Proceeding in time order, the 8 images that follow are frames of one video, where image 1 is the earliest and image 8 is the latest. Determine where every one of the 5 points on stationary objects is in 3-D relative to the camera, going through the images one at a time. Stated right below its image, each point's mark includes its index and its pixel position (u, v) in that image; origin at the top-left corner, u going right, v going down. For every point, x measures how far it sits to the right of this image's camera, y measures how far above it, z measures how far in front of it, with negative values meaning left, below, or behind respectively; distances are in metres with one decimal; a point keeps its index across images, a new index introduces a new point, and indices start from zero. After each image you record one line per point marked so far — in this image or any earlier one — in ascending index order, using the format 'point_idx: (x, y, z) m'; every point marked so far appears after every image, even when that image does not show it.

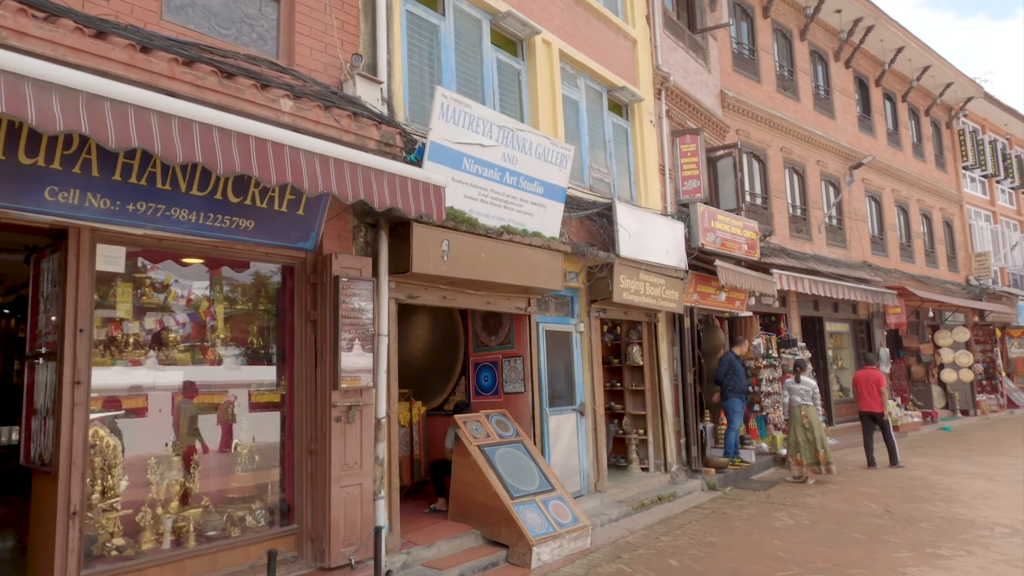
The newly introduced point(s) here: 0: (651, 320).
0: (+2.0, -0.5, +9.6) m
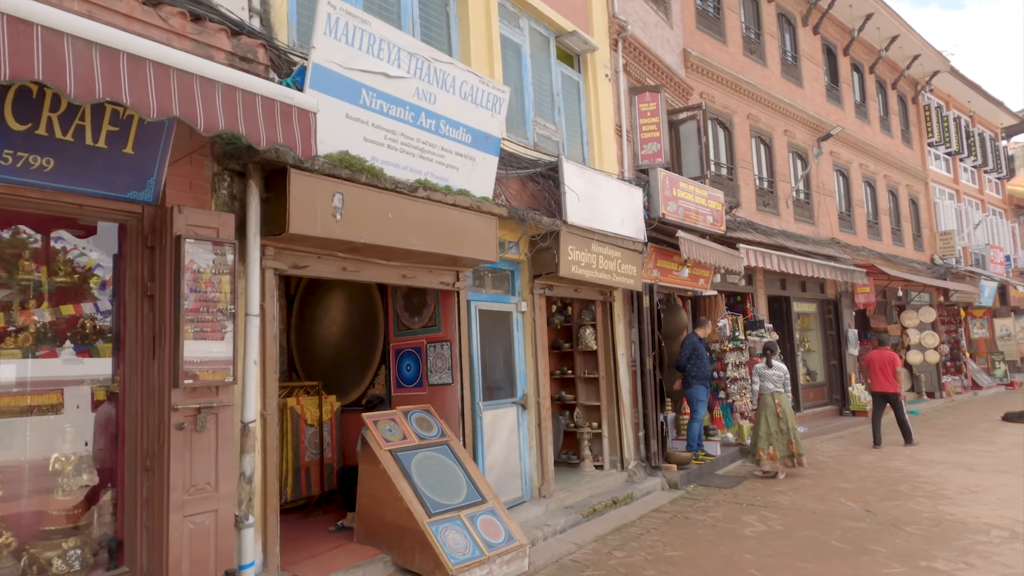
0: (+1.2, -0.1, +8.5) m
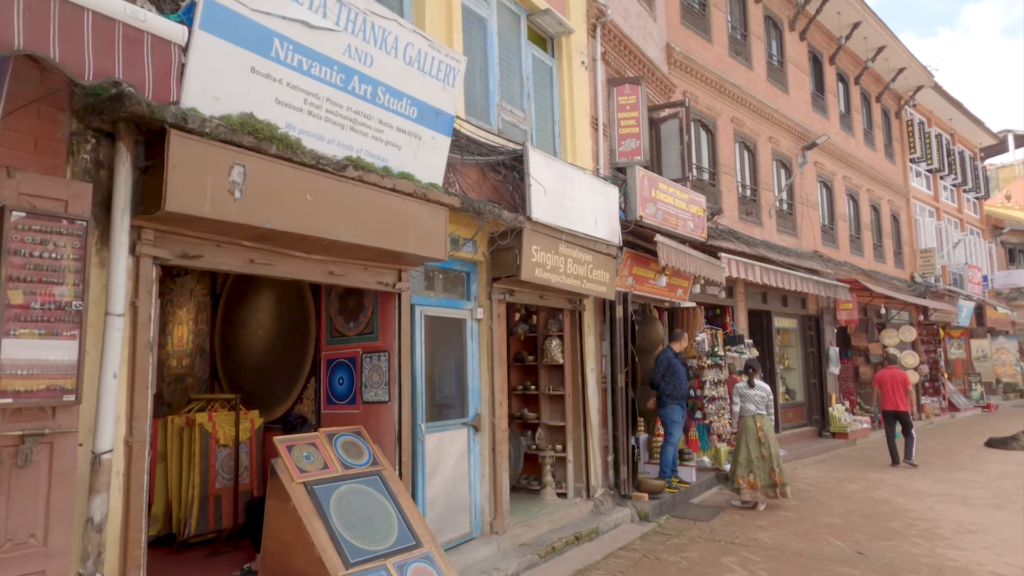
0: (+0.7, -0.2, +7.7) m
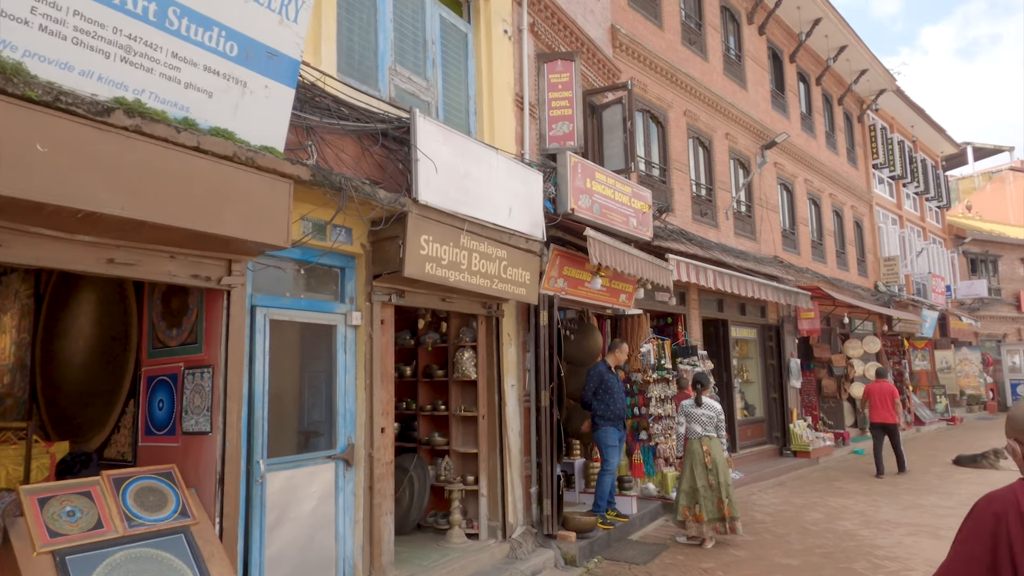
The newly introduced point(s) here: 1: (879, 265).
0: (-0.2, -0.3, +6.5) m
1: (+10.9, +0.7, +19.7) m
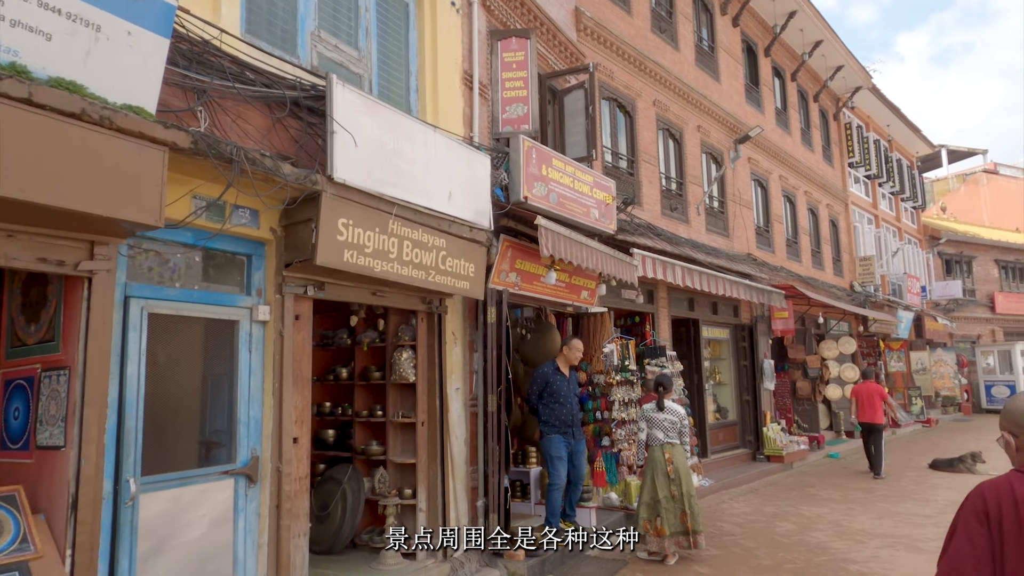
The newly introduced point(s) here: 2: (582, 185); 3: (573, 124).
0: (-0.7, -0.2, +5.9) m
1: (+10.1, +0.7, +19.5) m
2: (+0.8, +1.2, +7.7) m
3: (+0.8, +2.1, +8.5) m
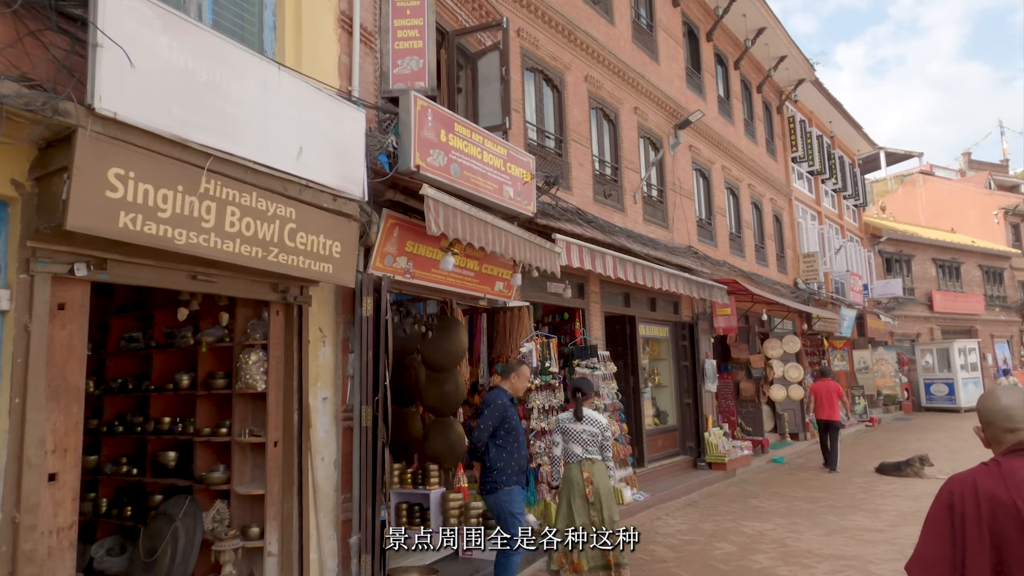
0: (-1.6, -0.1, +4.7) m
1: (+8.2, +0.8, +19.0) m
2: (-0.2, +1.3, +6.6) m
3: (-0.3, +2.2, +7.4) m
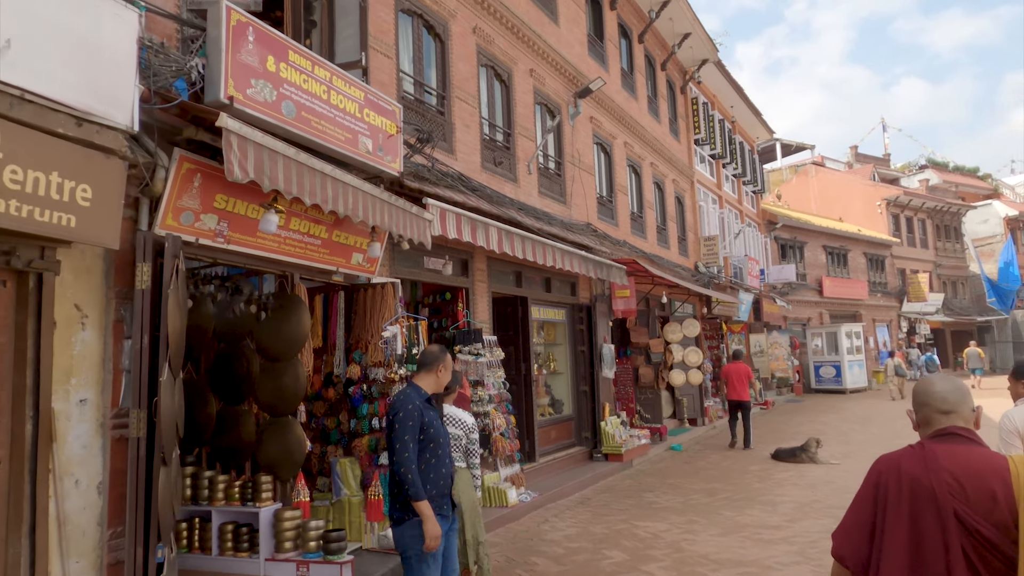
0: (-2.5, +0.1, +3.4) m
1: (+5.3, +1.2, +18.8) m
2: (-1.4, +1.5, +5.4) m
3: (-1.6, +2.5, +6.2) m
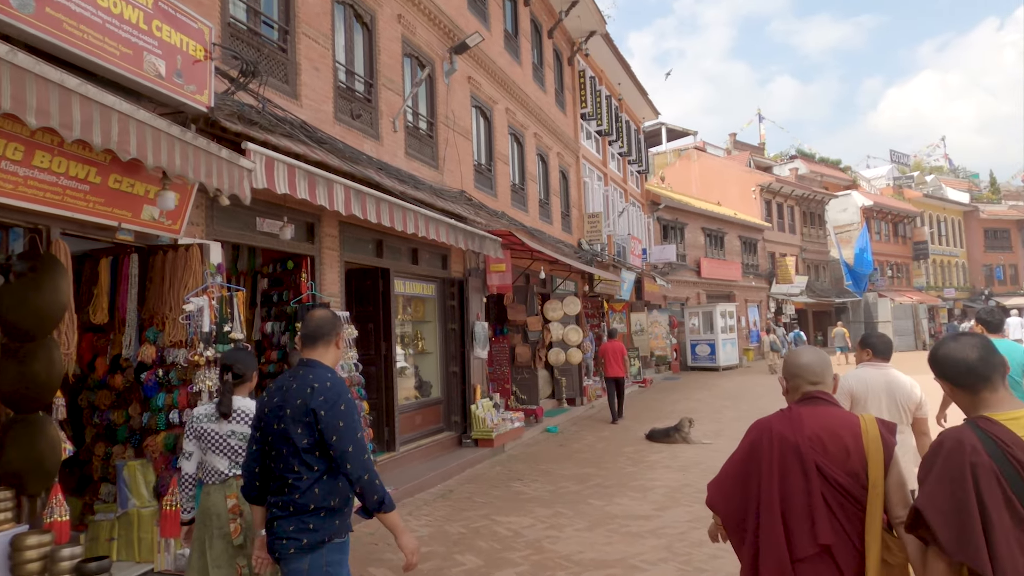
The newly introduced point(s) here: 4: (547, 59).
0: (-3.3, +0.3, +2.0) m
1: (+2.0, +1.9, +18.4) m
2: (-2.5, +1.8, +4.2) m
3: (-2.8, +2.7, +4.8) m
4: (+0.9, +5.7, +16.5) m
